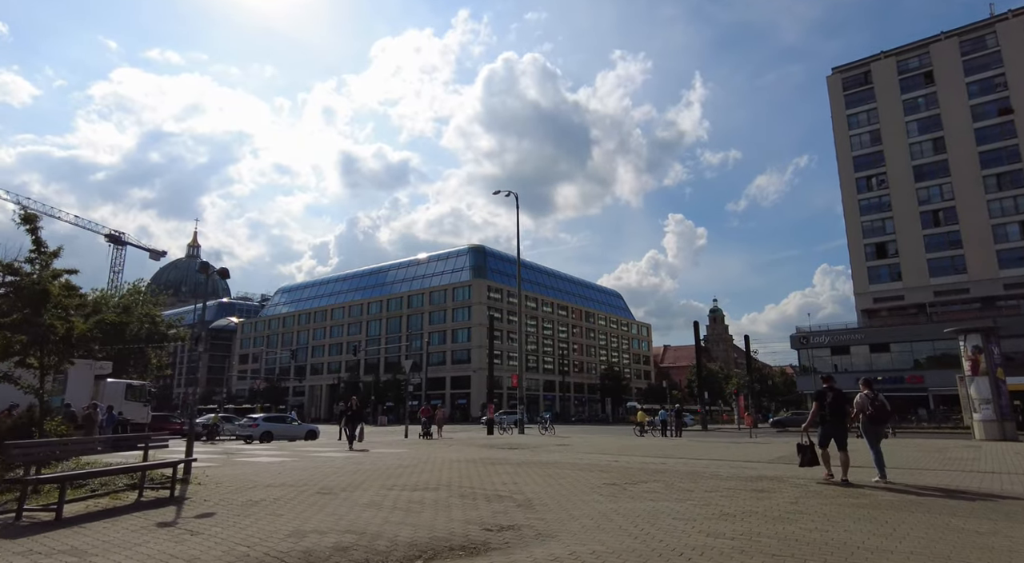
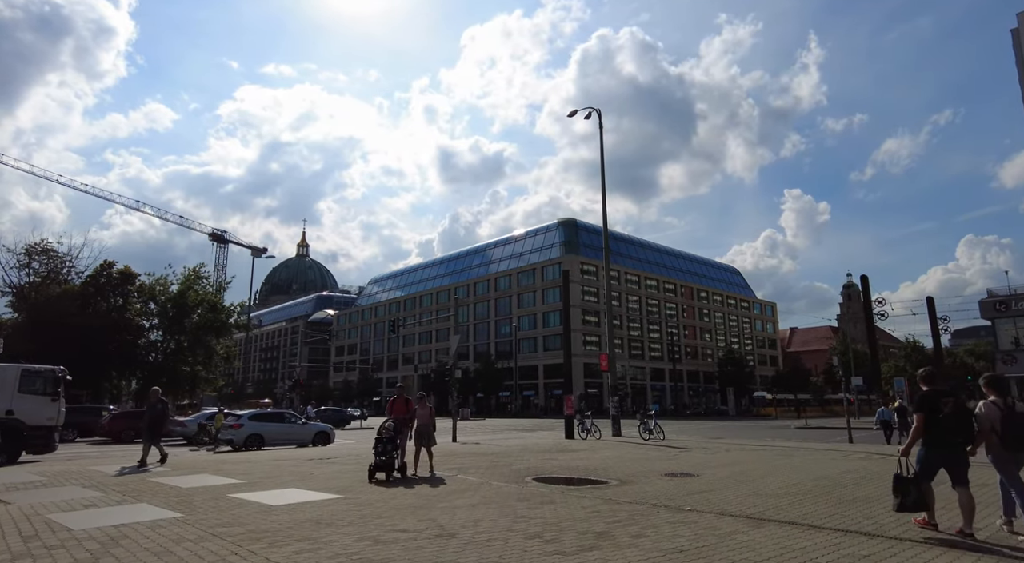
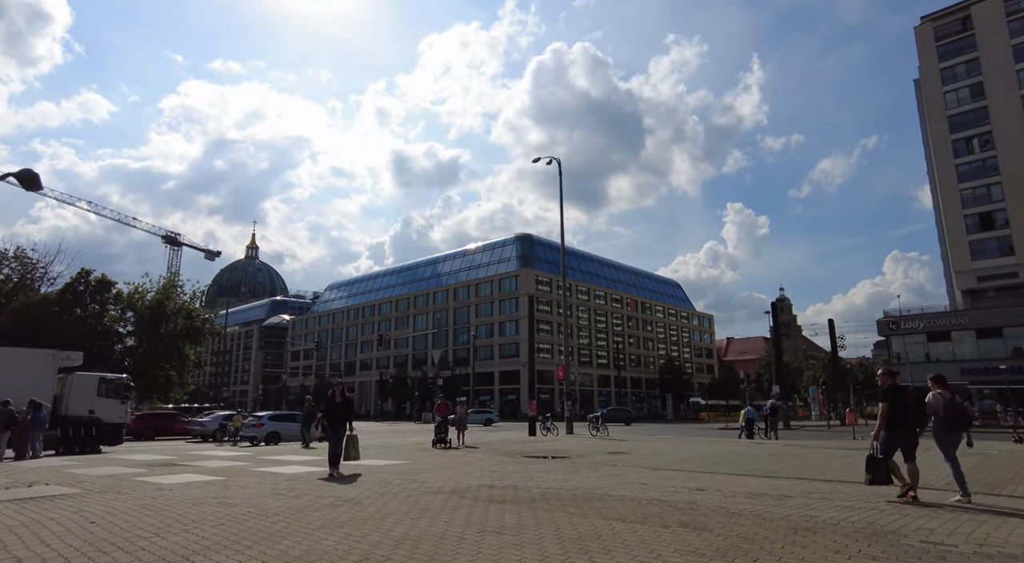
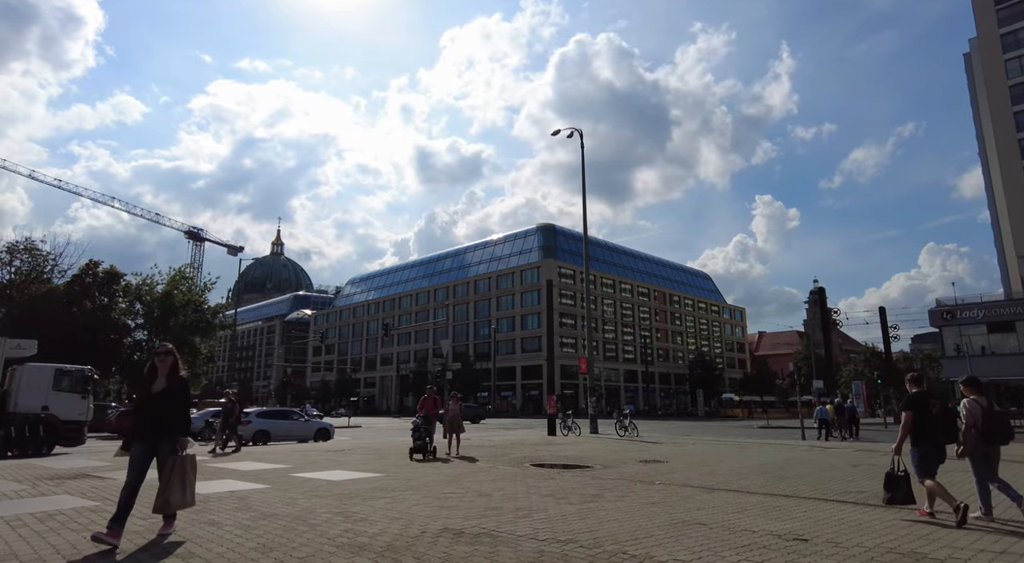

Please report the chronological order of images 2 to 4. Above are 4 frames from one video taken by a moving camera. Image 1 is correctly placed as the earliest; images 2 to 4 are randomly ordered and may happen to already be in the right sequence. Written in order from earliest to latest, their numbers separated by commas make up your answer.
3, 4, 2
